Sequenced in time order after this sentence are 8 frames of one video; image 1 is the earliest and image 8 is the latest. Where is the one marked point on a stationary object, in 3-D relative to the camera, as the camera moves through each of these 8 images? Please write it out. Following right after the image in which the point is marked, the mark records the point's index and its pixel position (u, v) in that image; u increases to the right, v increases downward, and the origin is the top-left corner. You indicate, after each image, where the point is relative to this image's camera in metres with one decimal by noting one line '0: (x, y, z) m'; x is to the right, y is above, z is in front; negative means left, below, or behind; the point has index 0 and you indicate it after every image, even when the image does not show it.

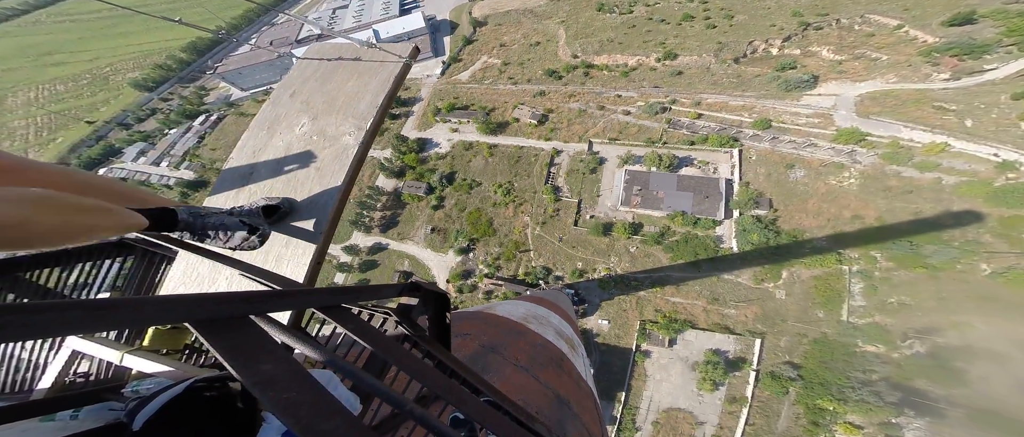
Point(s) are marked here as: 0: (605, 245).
0: (+4.0, -1.1, +17.0) m
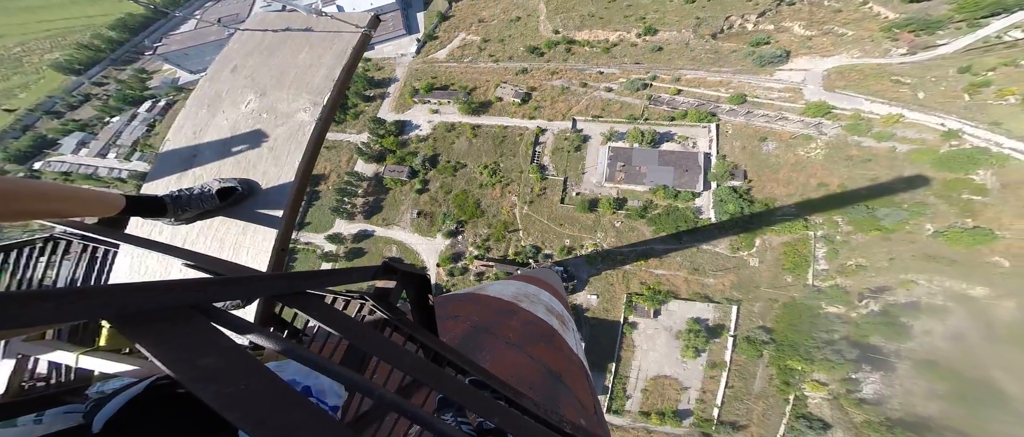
0: (+3.6, -0.1, +17.3) m
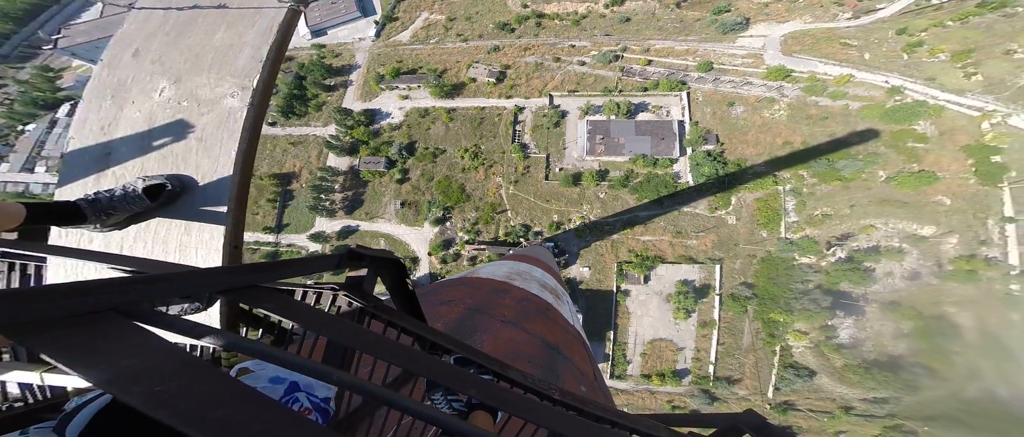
0: (+2.9, +1.0, +17.7) m
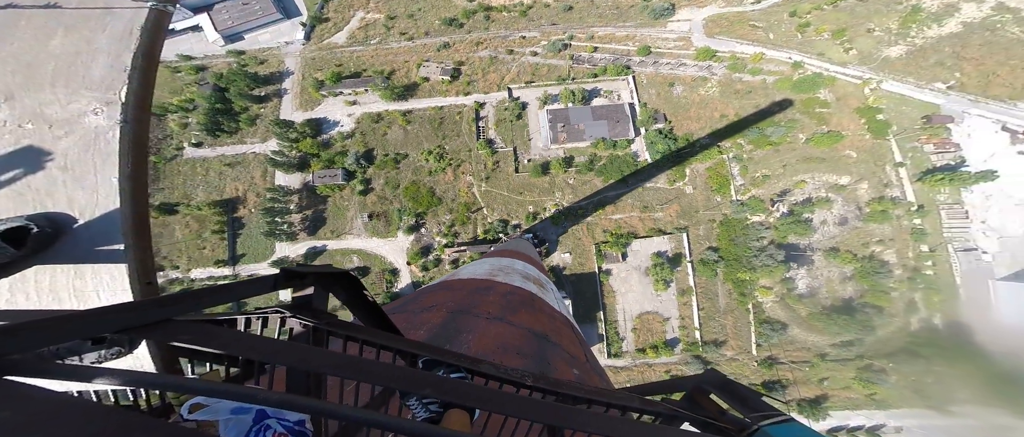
0: (+1.6, +1.5, +18.1) m
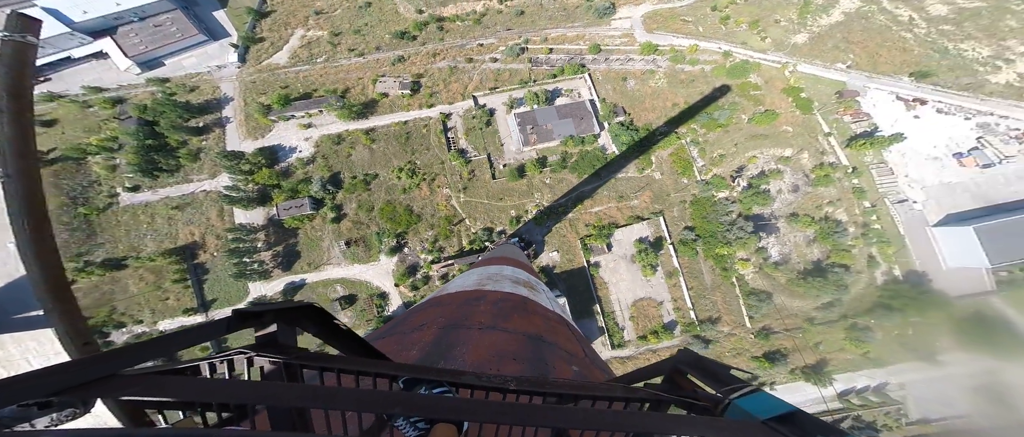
0: (+0.6, +1.4, +18.2) m
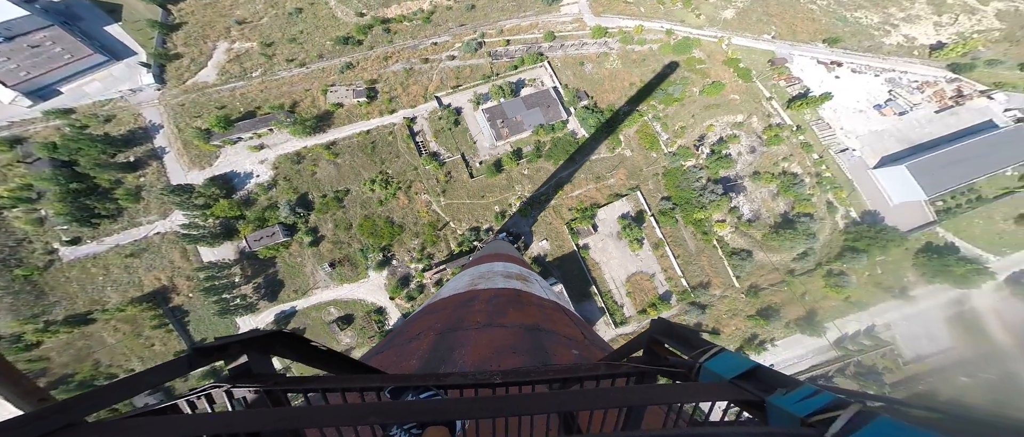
0: (-0.3, +1.7, +18.0) m
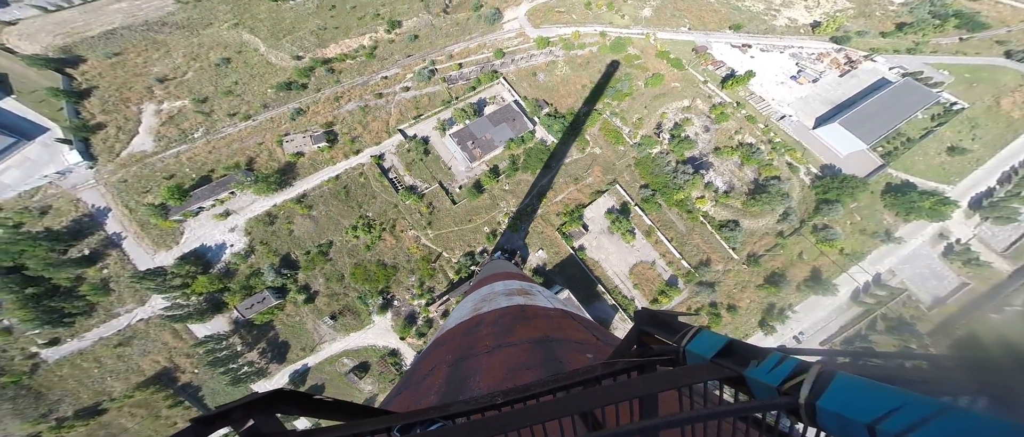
0: (-1.0, +0.8, +17.6) m
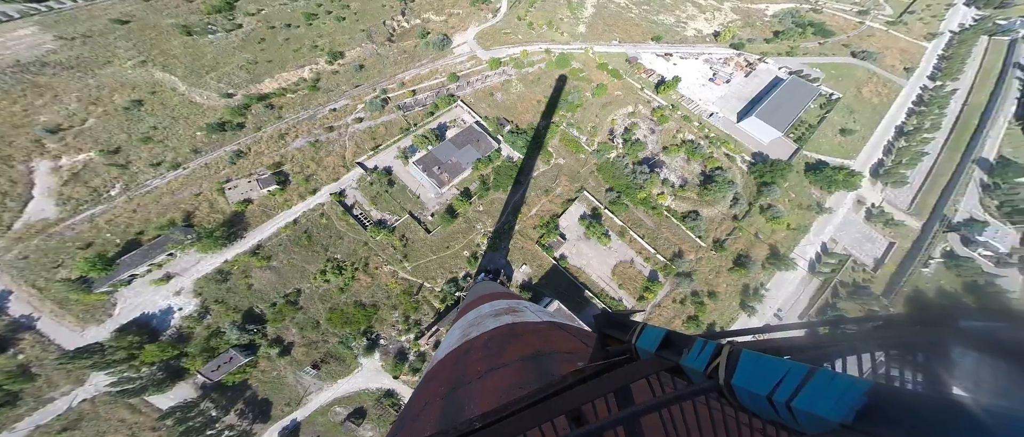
0: (-1.9, -0.2, +17.3) m
